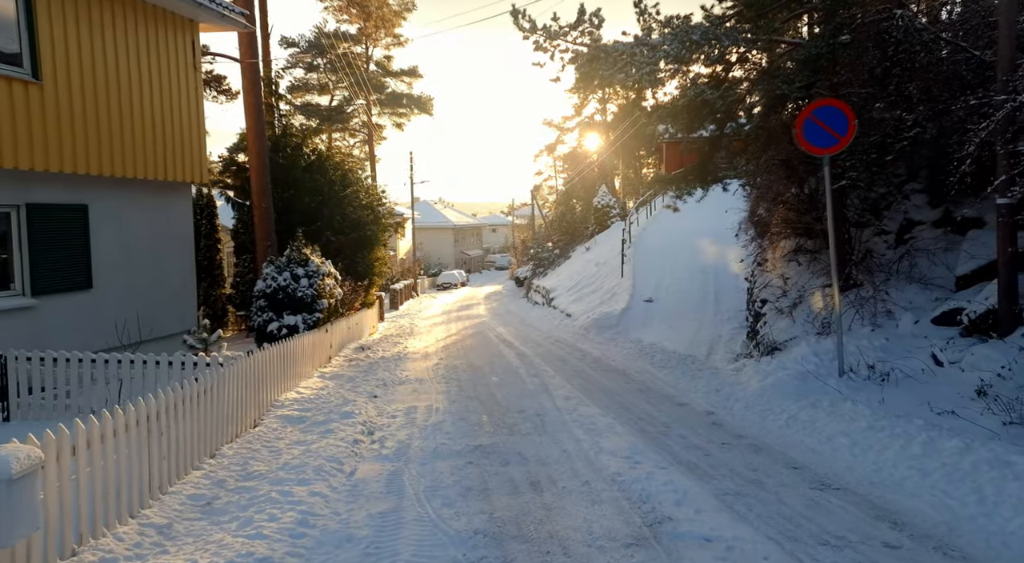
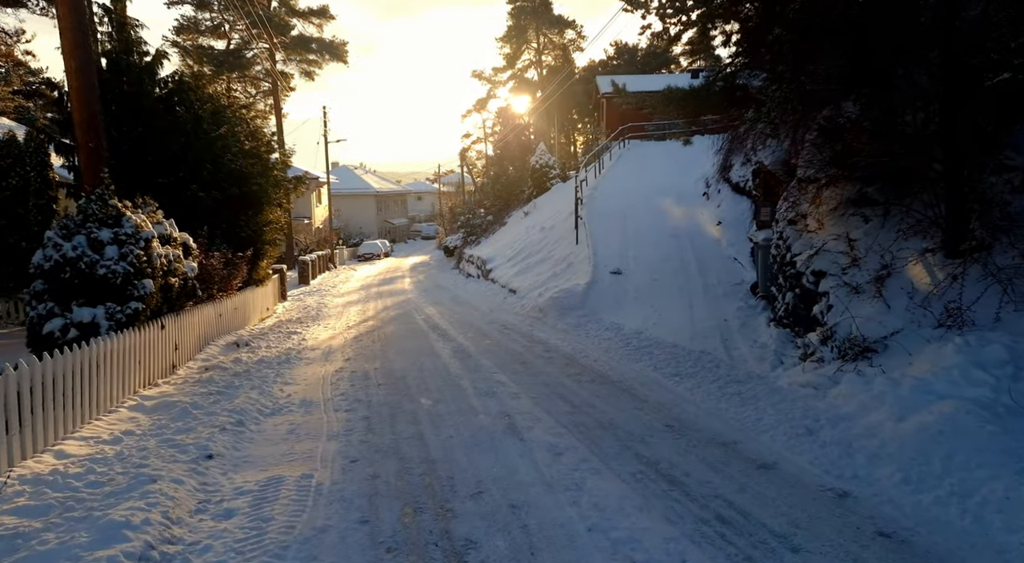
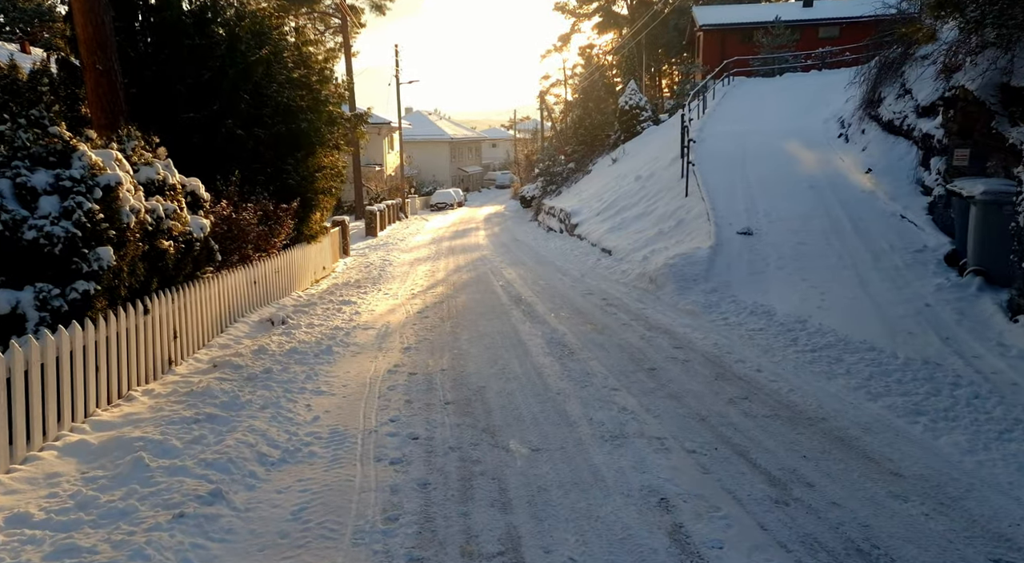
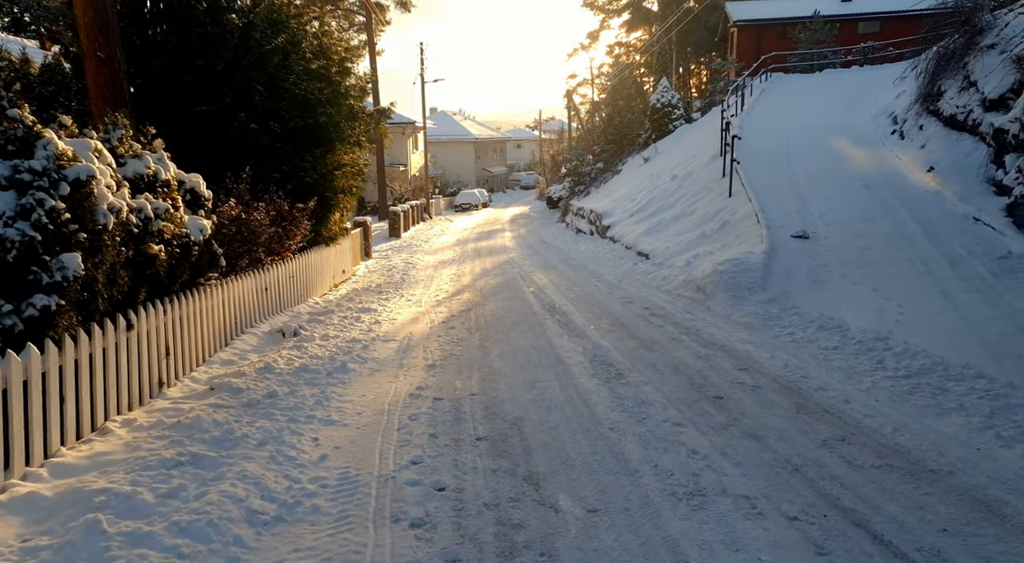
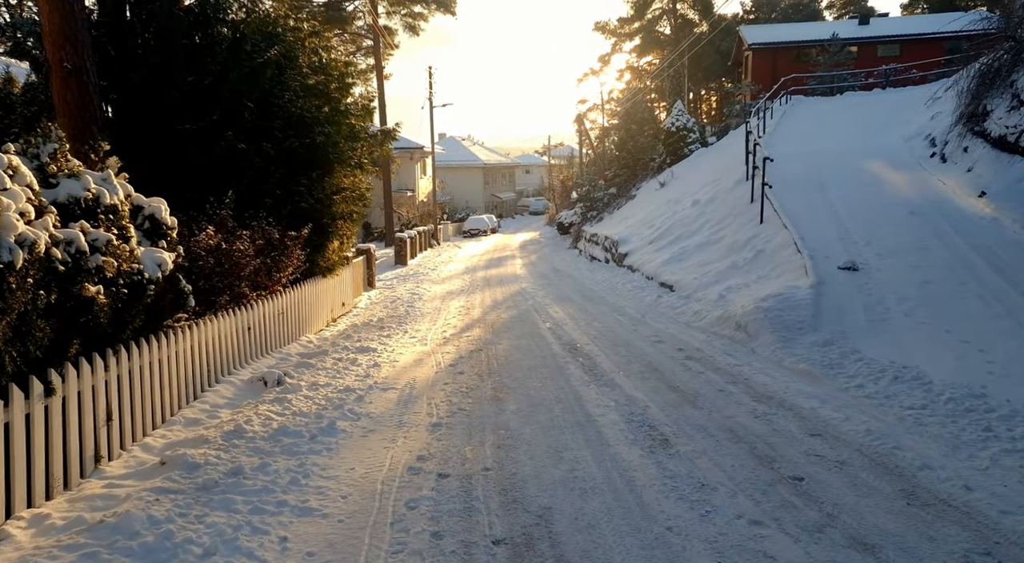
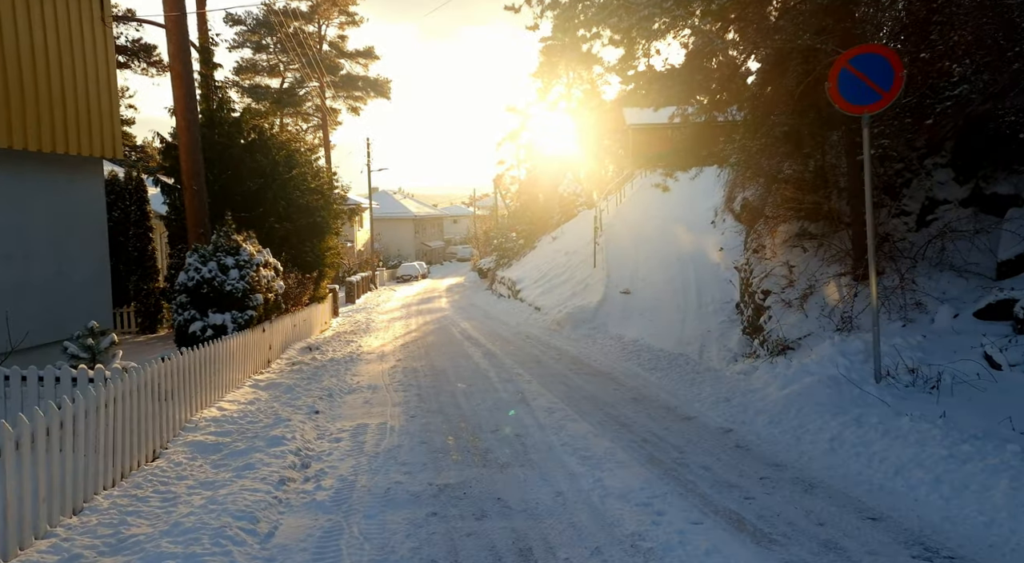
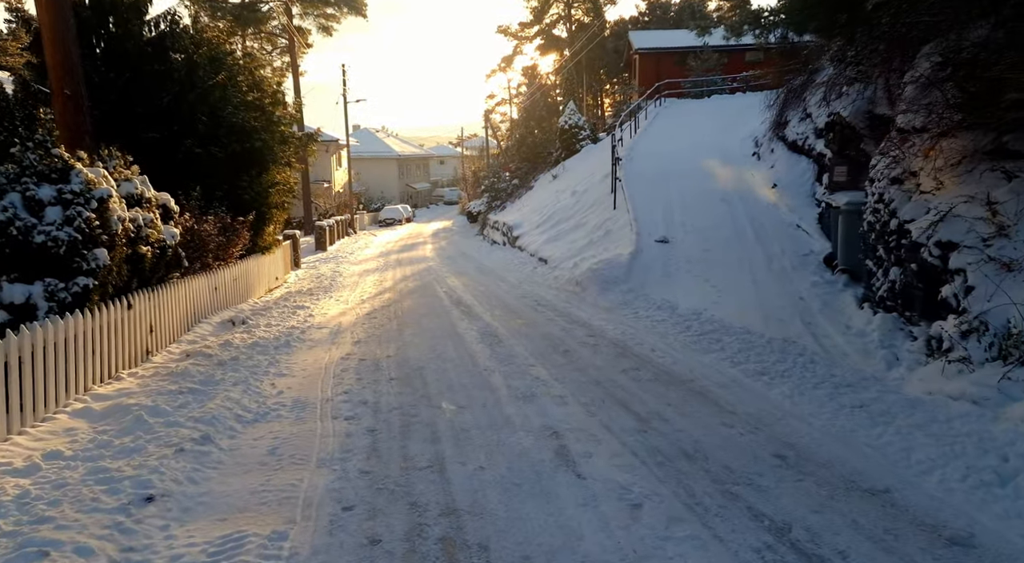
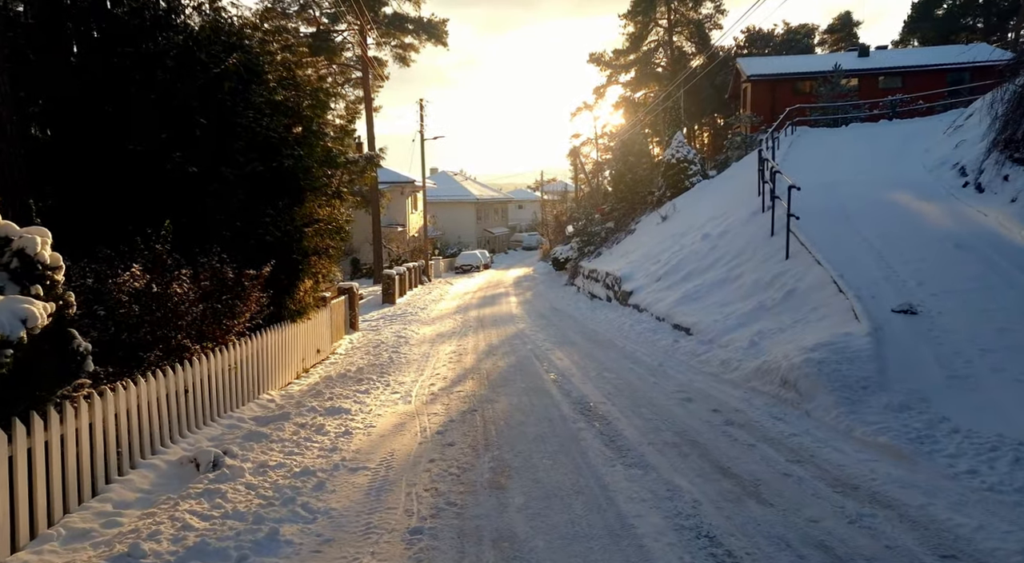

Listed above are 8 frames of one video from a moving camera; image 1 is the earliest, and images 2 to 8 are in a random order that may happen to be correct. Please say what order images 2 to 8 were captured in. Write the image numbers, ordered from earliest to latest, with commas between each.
6, 2, 7, 3, 4, 5, 8
